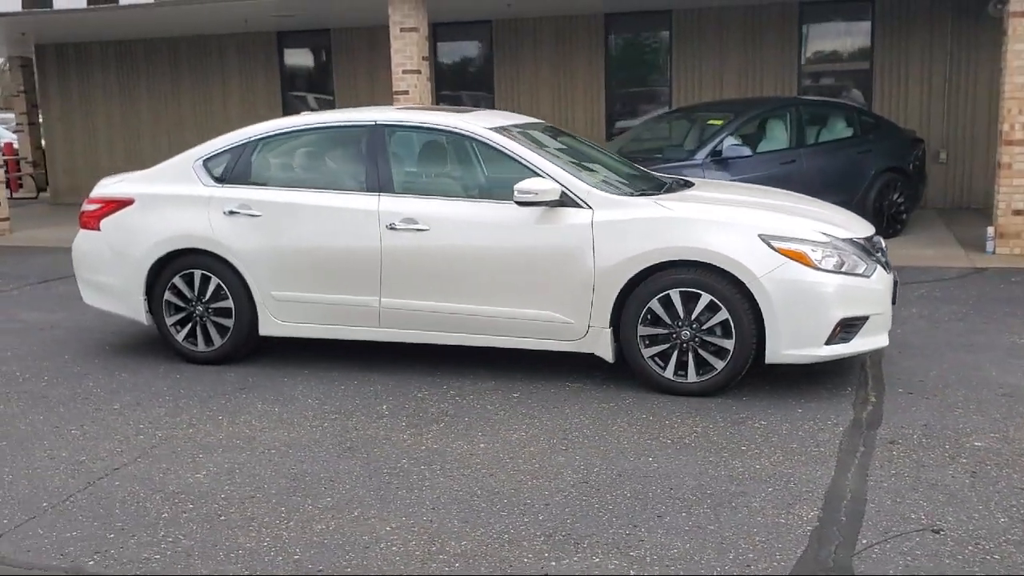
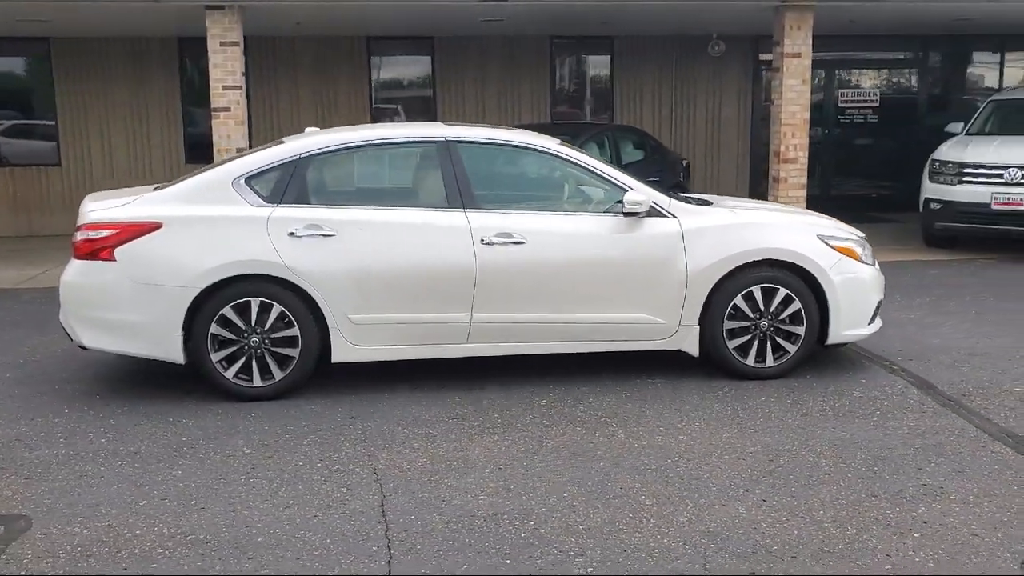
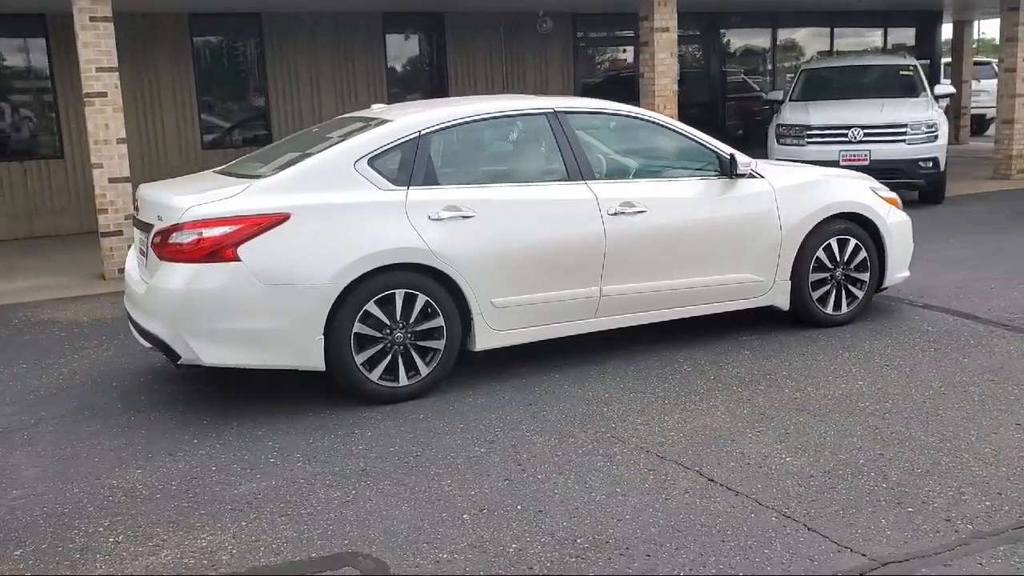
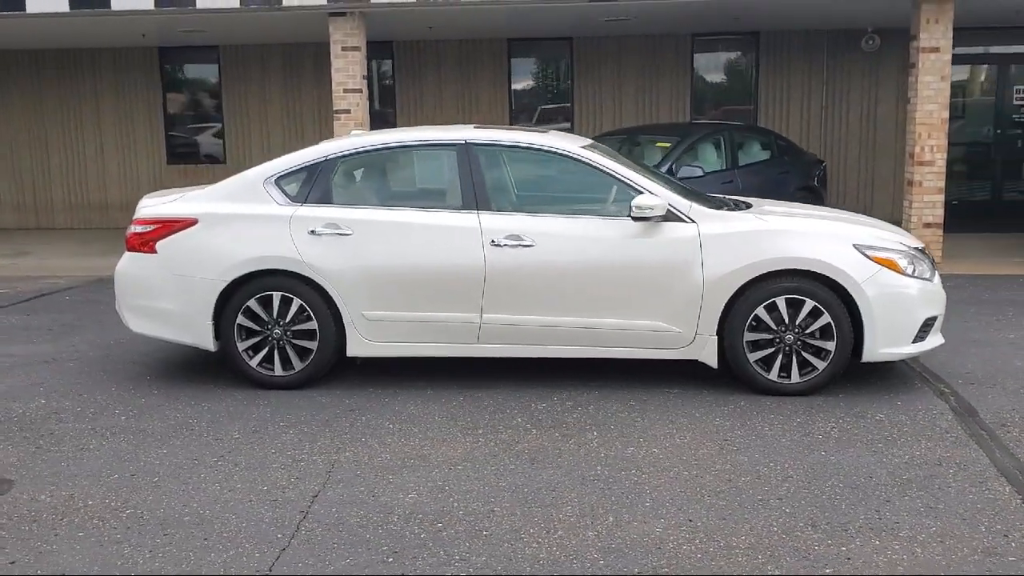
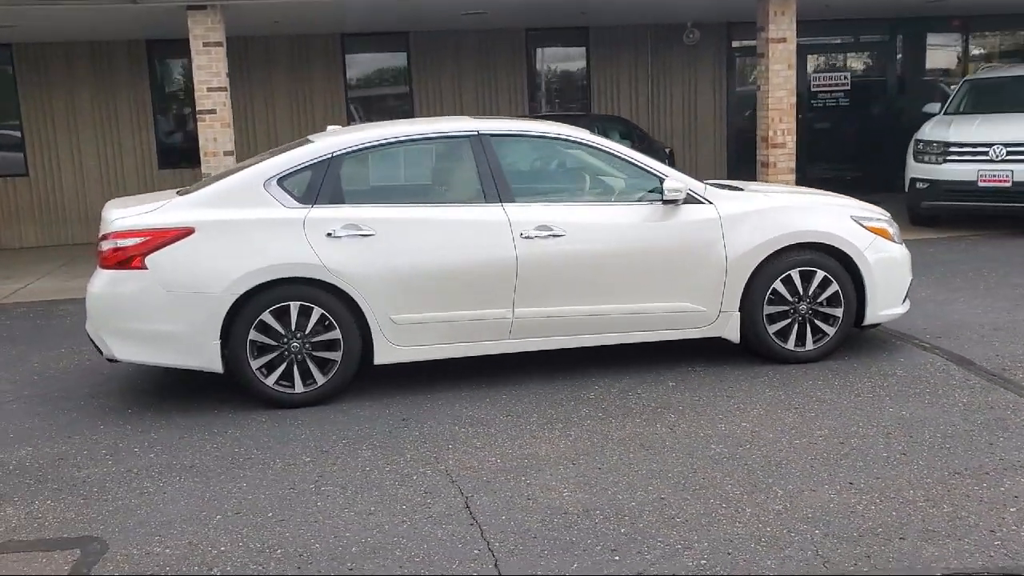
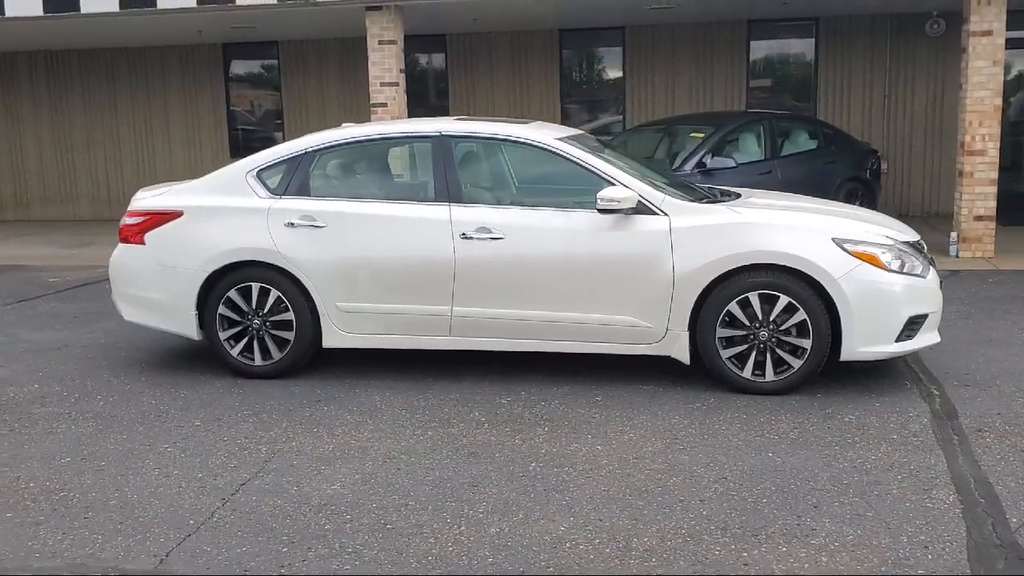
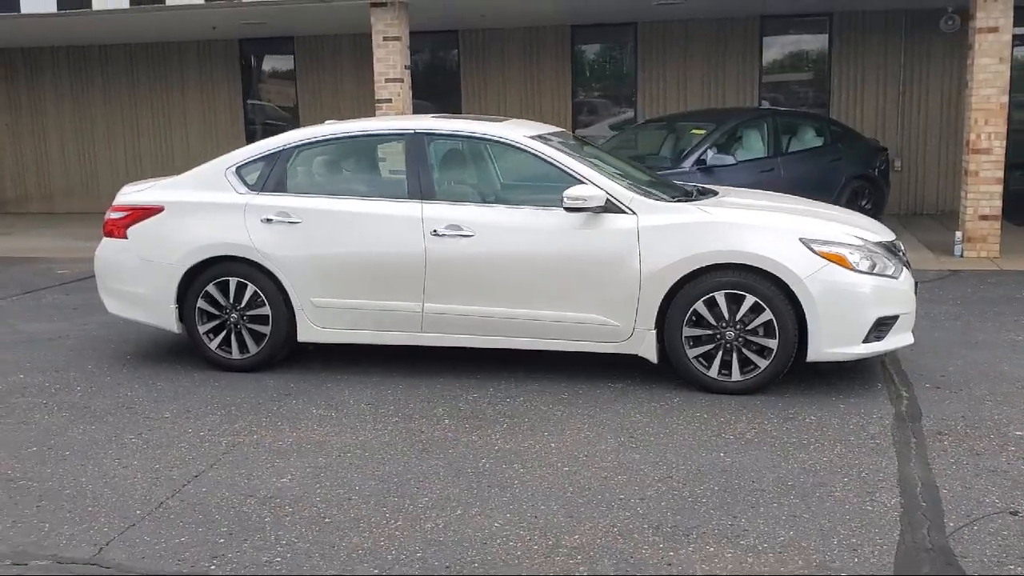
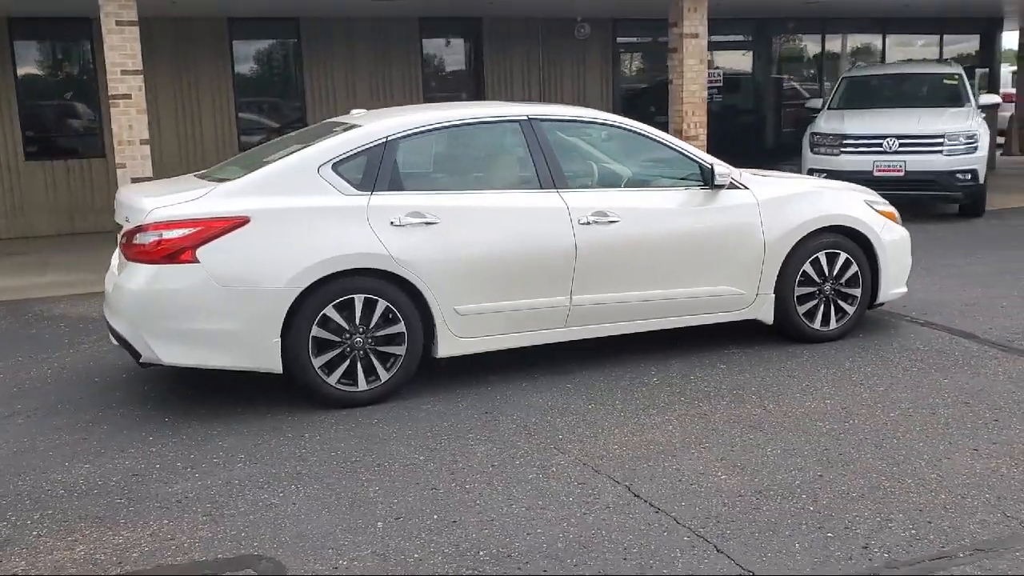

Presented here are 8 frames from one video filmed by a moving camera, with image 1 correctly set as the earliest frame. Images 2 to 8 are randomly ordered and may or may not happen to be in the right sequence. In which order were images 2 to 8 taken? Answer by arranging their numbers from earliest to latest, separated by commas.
7, 6, 4, 2, 5, 8, 3
